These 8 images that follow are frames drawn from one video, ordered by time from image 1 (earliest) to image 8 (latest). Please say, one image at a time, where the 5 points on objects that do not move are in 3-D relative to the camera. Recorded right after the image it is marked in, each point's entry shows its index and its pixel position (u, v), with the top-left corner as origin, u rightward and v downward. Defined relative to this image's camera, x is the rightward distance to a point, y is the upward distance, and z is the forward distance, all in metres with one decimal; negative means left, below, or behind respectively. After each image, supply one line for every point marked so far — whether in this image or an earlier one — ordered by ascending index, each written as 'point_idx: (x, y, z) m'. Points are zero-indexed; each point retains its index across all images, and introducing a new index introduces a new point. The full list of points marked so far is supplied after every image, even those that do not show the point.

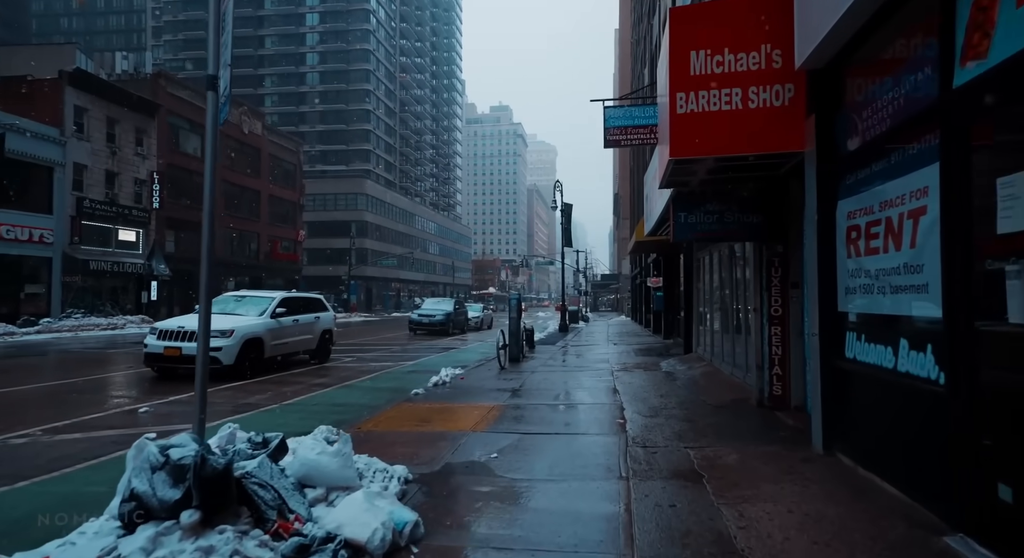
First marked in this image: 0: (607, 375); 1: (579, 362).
0: (+1.9, -1.9, +11.8) m
1: (+1.8, -2.4, +15.9) m
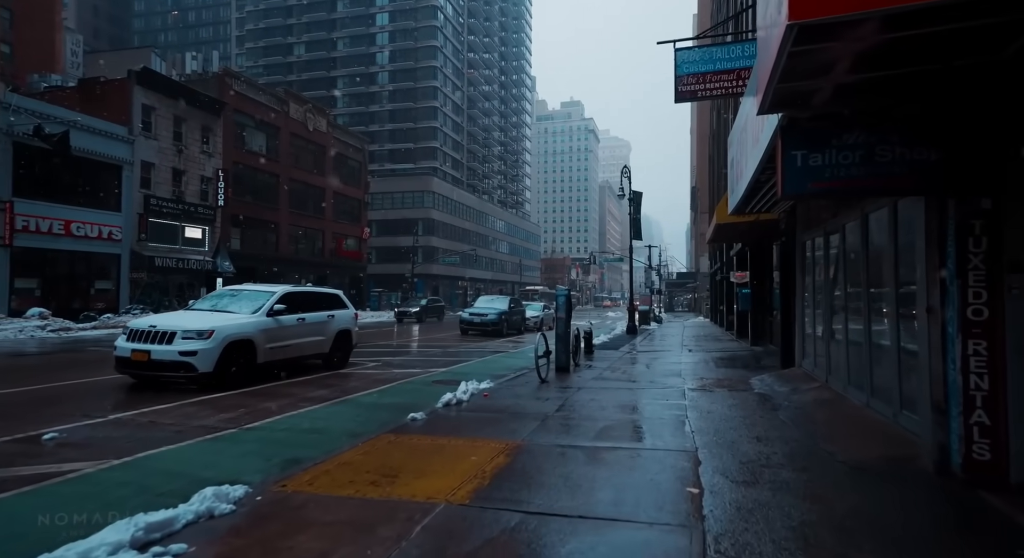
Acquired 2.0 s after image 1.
0: (+2.5, -1.8, +8.8) m
1: (+2.9, -2.2, +12.8) m
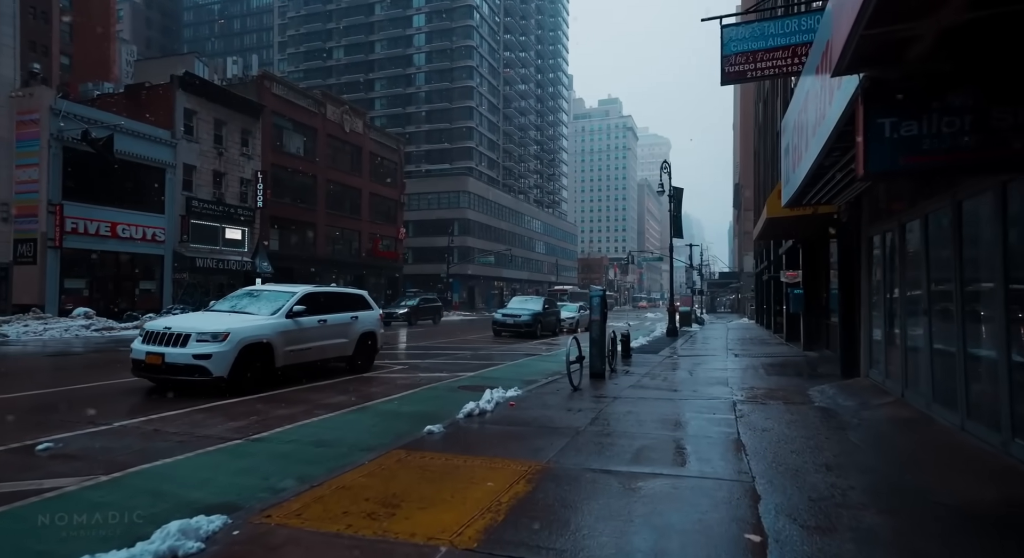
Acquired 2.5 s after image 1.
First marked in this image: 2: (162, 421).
0: (+2.9, -1.8, +7.9) m
1: (+3.5, -2.2, +11.9) m
2: (-4.6, -1.9, +7.8) m
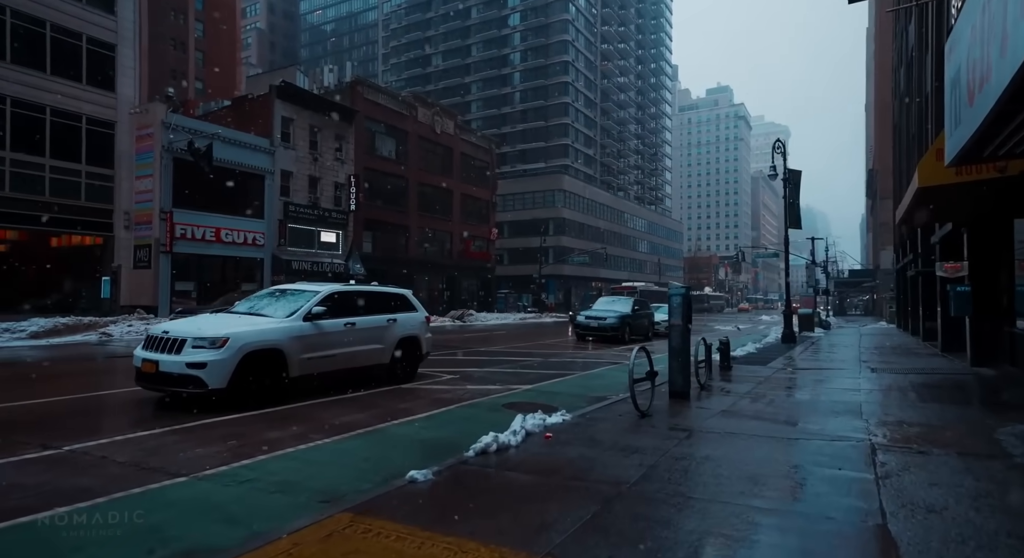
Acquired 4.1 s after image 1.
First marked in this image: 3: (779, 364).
0: (+3.1, -1.6, +5.3) m
1: (+4.4, -2.1, +9.1) m
2: (-4.3, -1.8, +6.5) m
3: (+8.3, -2.6, +18.5) m
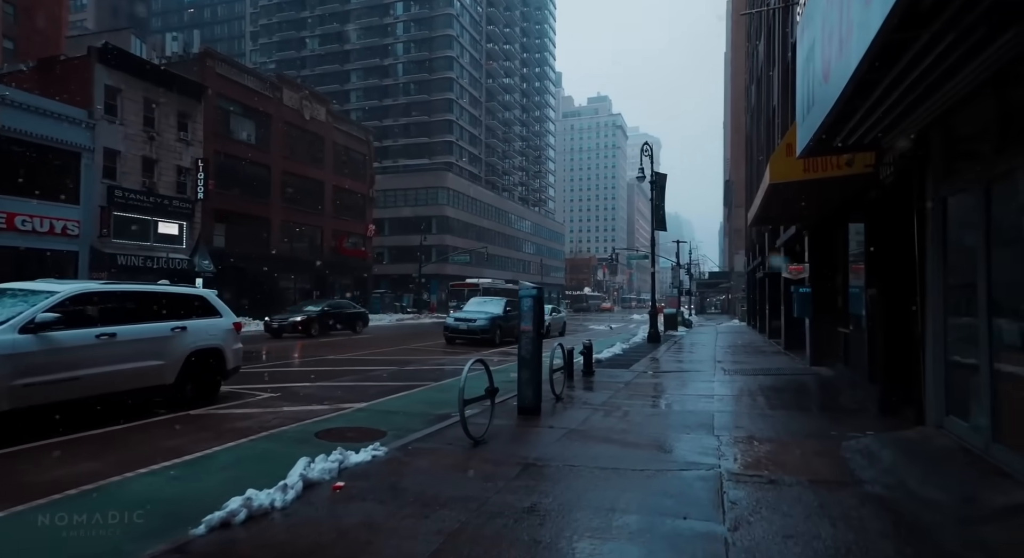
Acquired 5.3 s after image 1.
0: (+1.4, -1.7, +4.2) m
1: (+2.0, -2.1, +8.3) m
2: (-6.1, -1.8, +4.0) m
3: (+4.0, -2.7, +18.2) m
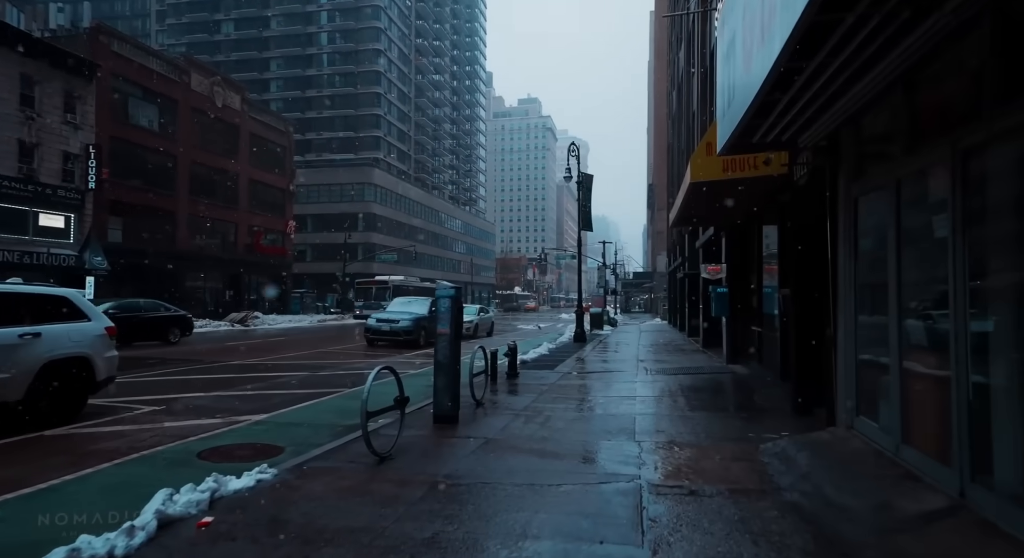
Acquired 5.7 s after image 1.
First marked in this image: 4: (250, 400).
0: (+0.7, -1.7, +3.8) m
1: (+0.8, -2.1, +7.9) m
2: (-6.7, -1.8, +2.8) m
3: (+1.7, -2.7, +18.0) m
4: (-4.6, -2.1, +10.5) m
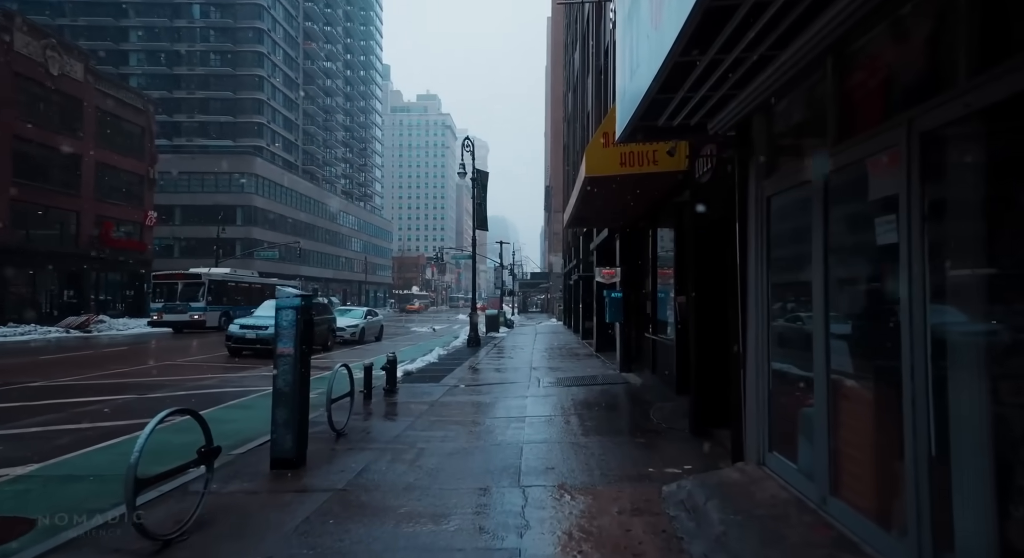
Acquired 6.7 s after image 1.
0: (-0.1, -1.8, +2.4) m
1: (-0.7, -2.2, +6.4) m
2: (-7.3, -1.8, +0.1) m
3: (-1.6, -2.8, +16.5) m
4: (-6.5, -2.2, +8.1) m
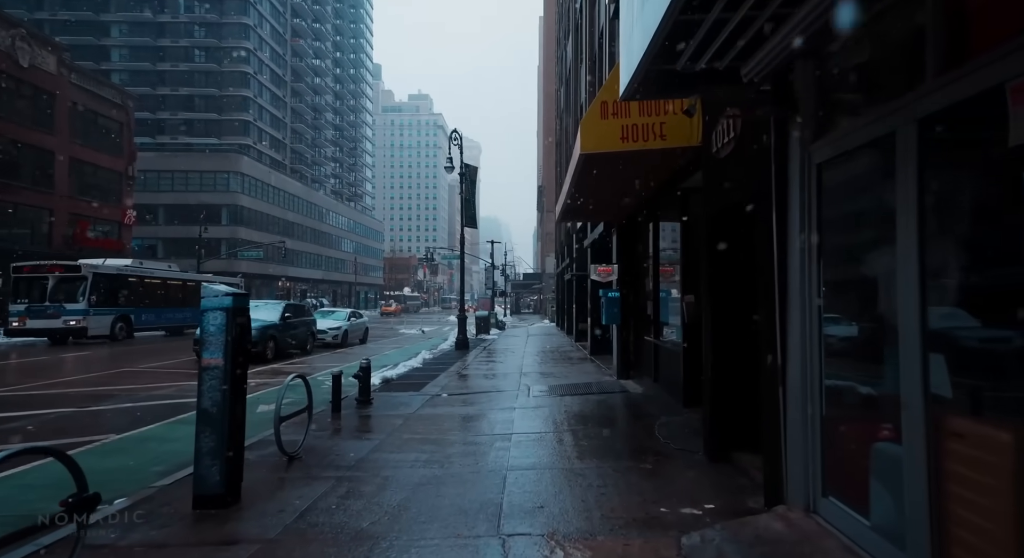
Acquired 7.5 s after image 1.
0: (-0.3, -1.7, +1.1) m
1: (-0.9, -2.2, +5.1) m
2: (-7.4, -1.8, -1.3) m
3: (-2.0, -2.7, +15.1) m
4: (-6.7, -2.1, +6.7) m
